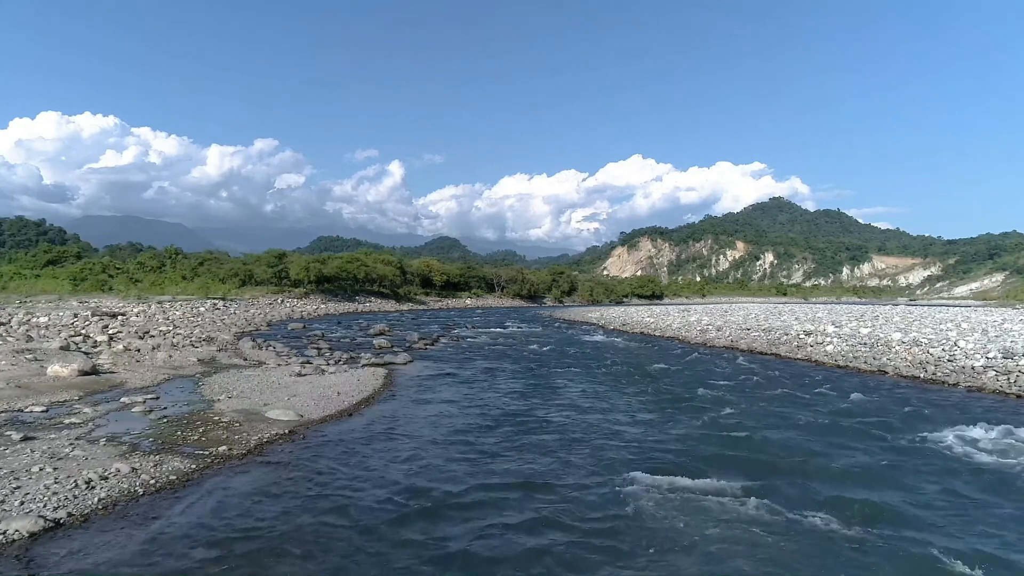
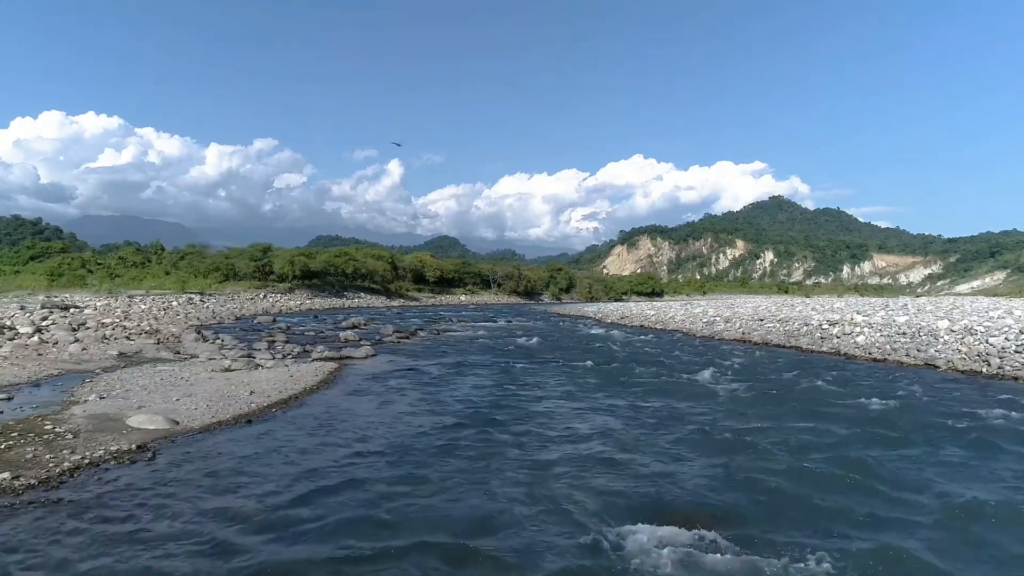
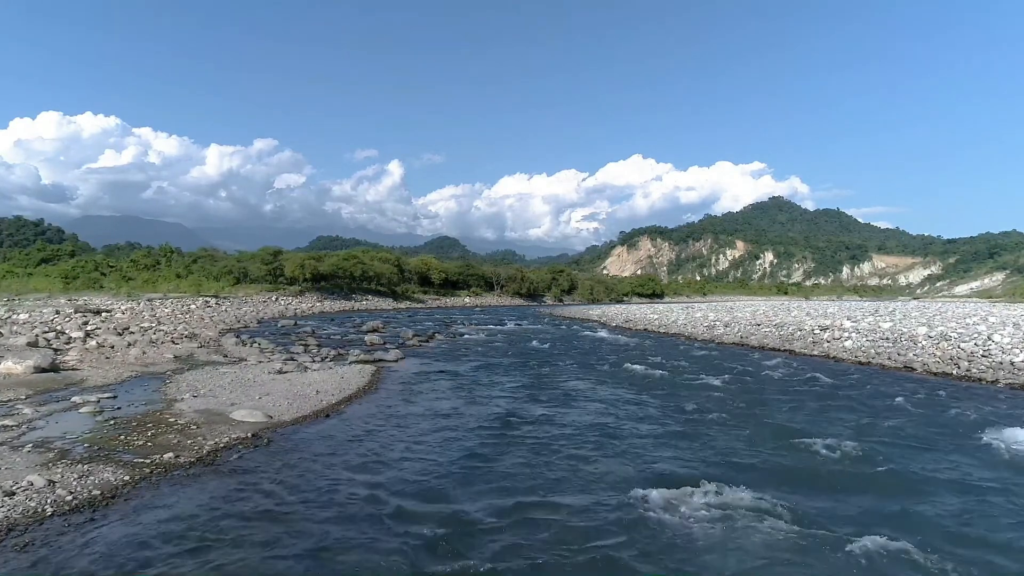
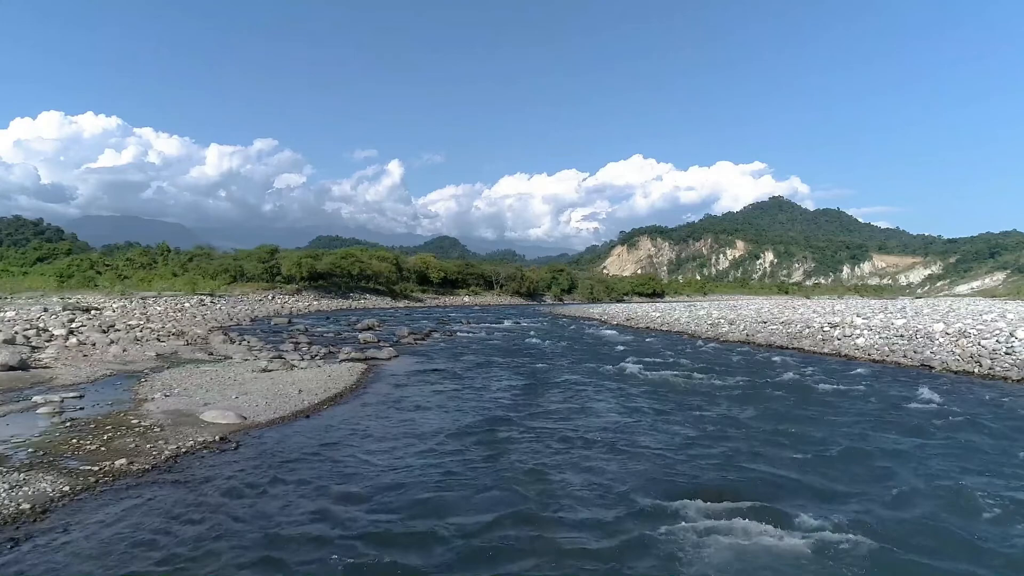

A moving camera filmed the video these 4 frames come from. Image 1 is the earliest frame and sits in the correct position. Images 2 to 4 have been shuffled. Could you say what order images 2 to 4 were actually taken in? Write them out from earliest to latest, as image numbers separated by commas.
3, 4, 2
